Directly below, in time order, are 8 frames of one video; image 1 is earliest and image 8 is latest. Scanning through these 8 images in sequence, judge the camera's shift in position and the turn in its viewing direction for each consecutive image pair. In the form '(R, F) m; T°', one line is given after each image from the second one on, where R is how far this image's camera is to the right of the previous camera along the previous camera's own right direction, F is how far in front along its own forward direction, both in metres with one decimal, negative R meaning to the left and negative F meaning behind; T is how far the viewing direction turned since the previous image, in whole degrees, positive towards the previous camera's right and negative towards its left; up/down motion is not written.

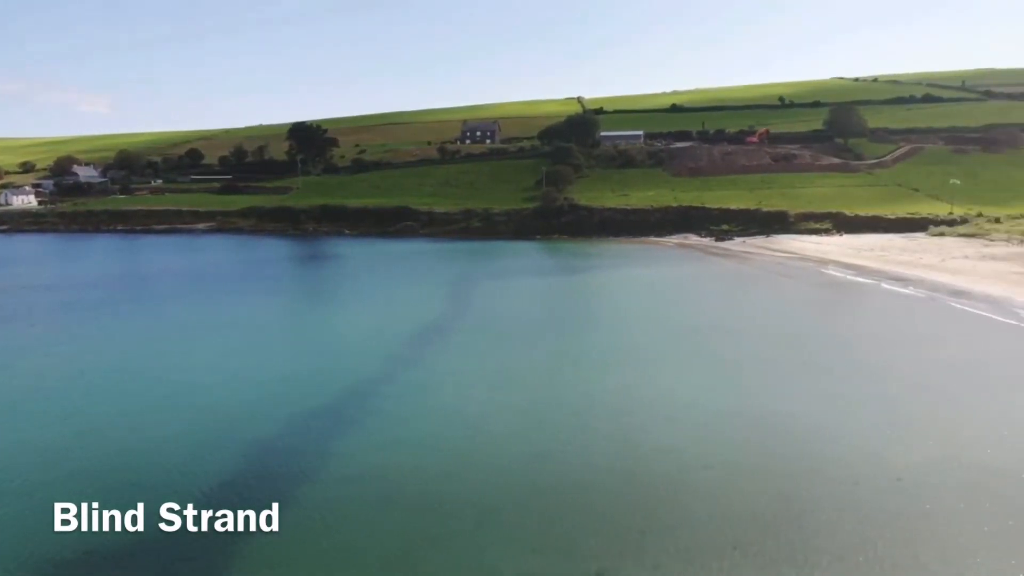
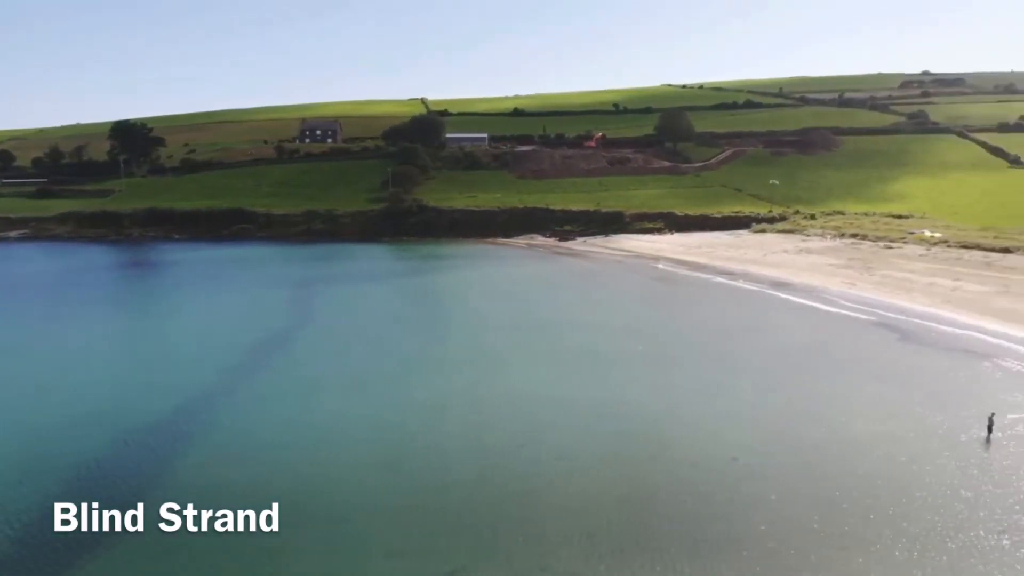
(-1.5, +0.9) m; +10°
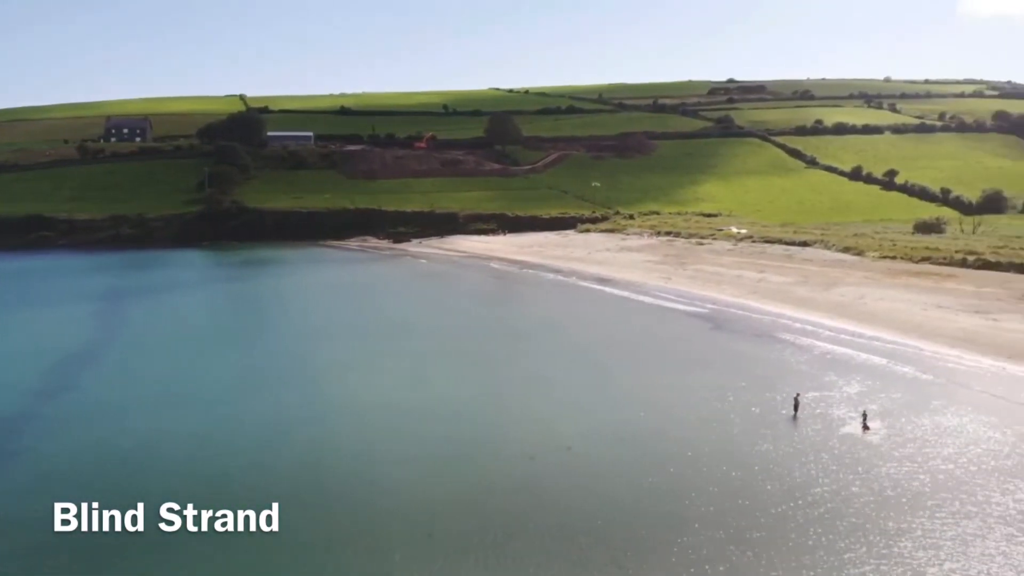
(-0.6, +0.4) m; +12°
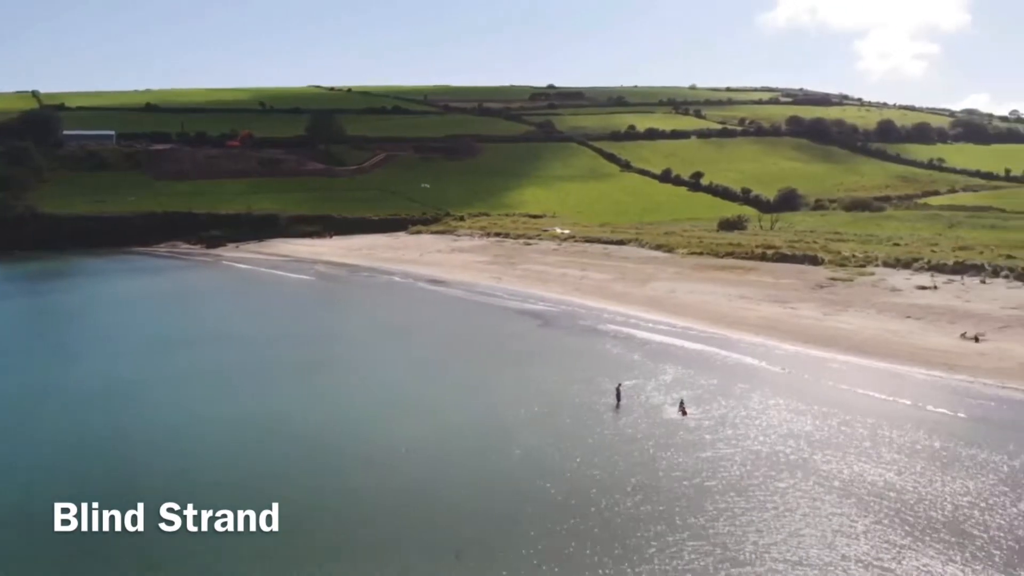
(0.0, -0.5) m; +12°
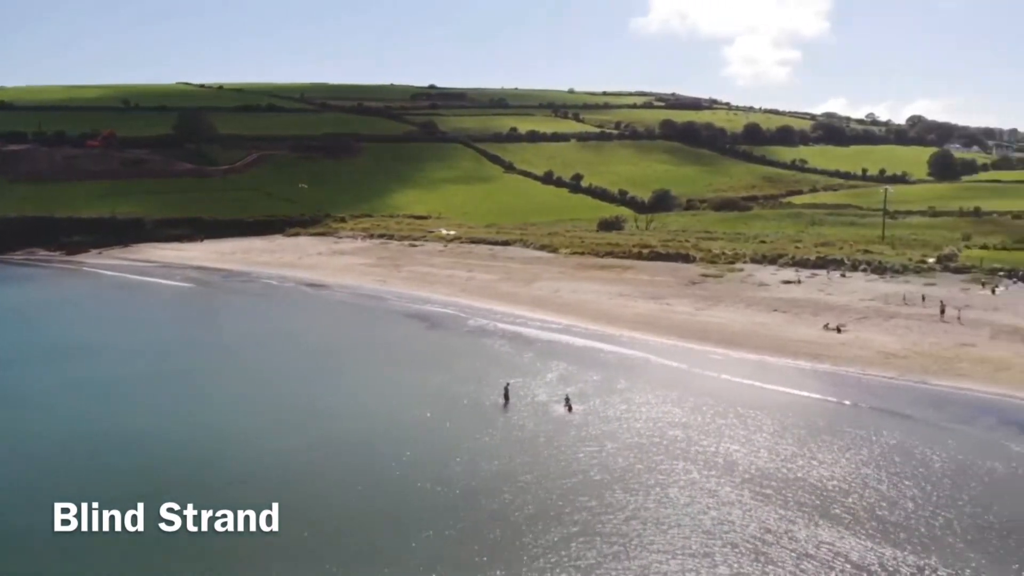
(0.0, +0.8) m; +8°
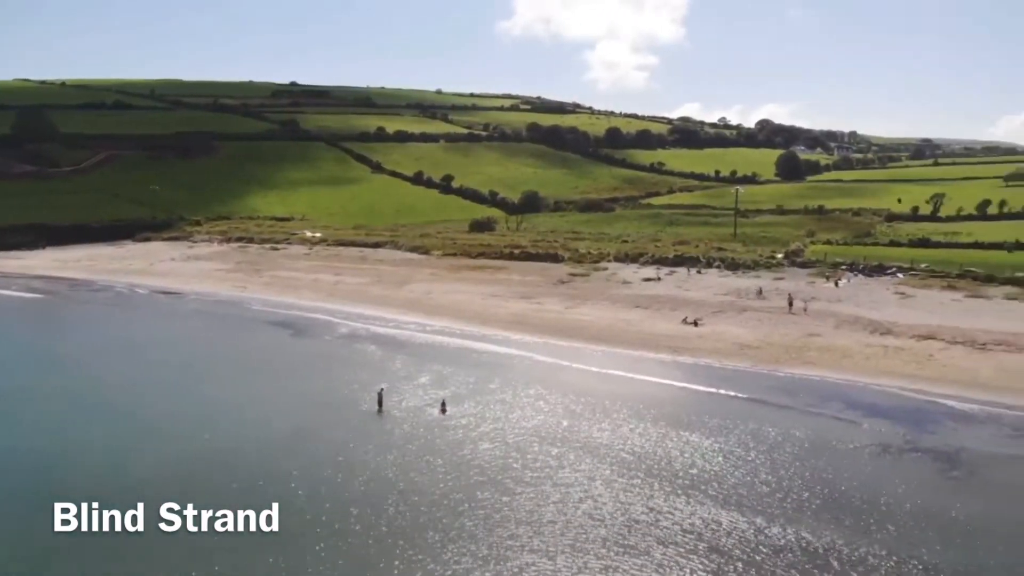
(0.0, +0.4) m; +9°
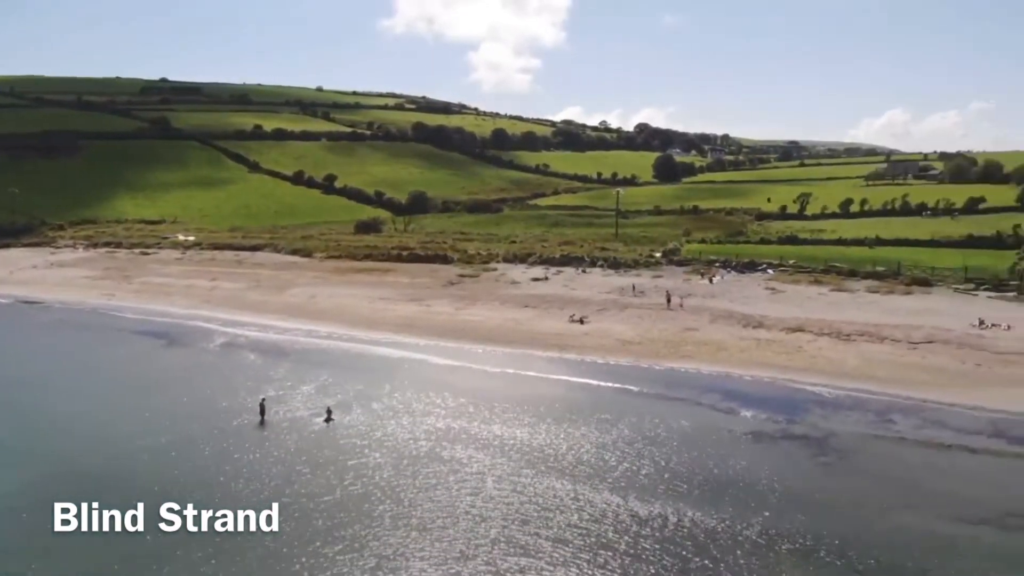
(+0.1, +0.3) m; +8°
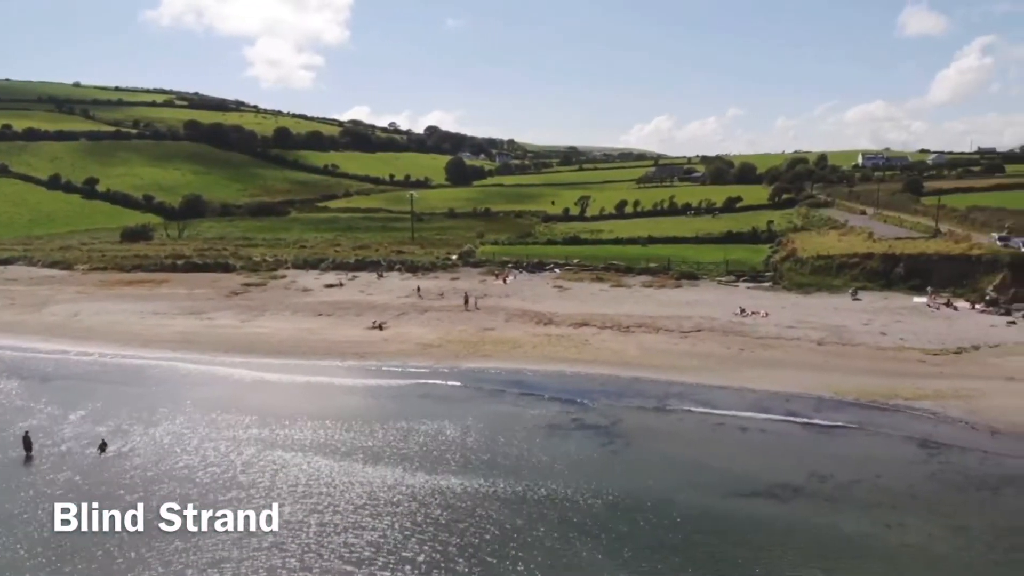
(+0.1, 0.0) m; +14°
